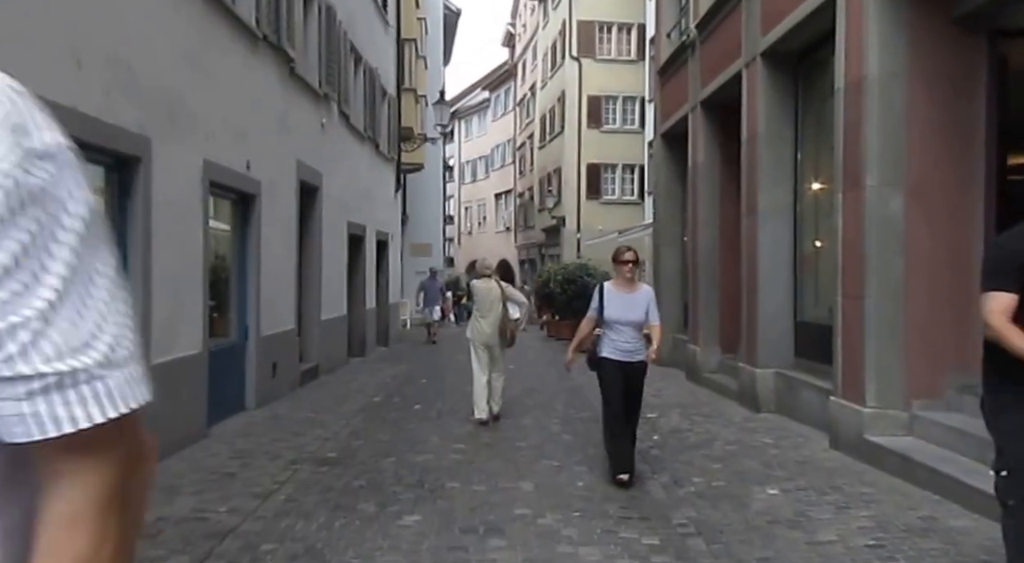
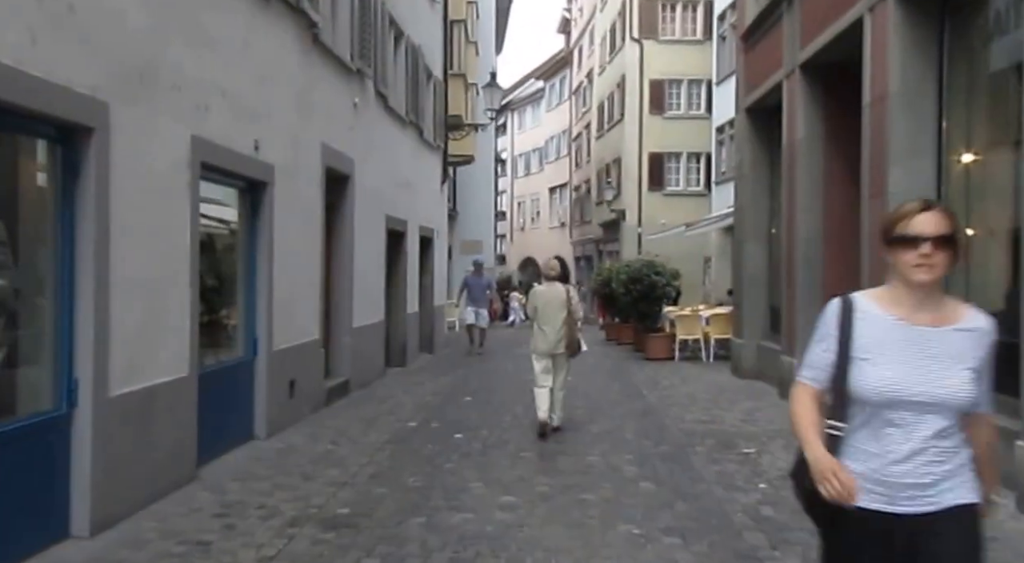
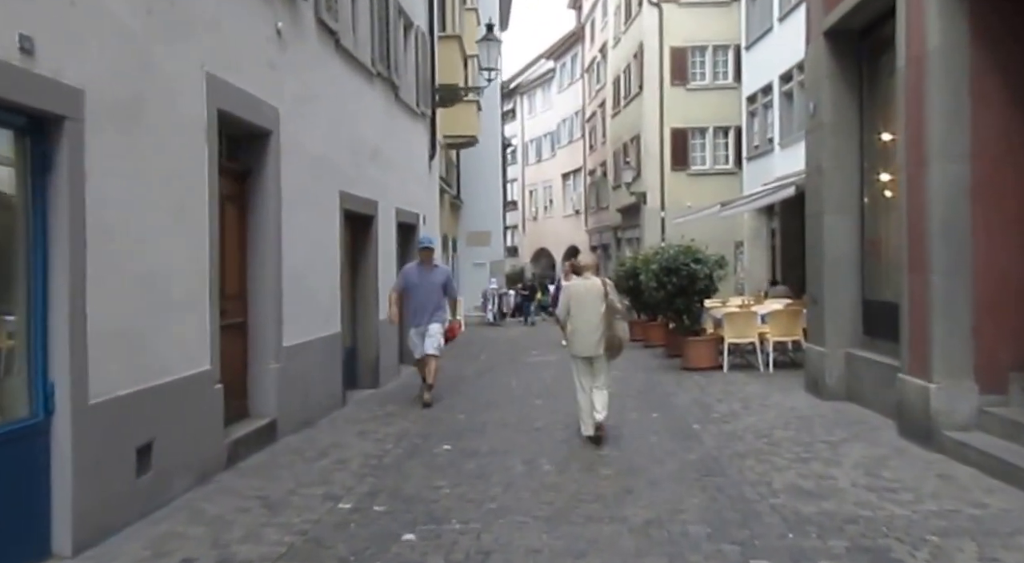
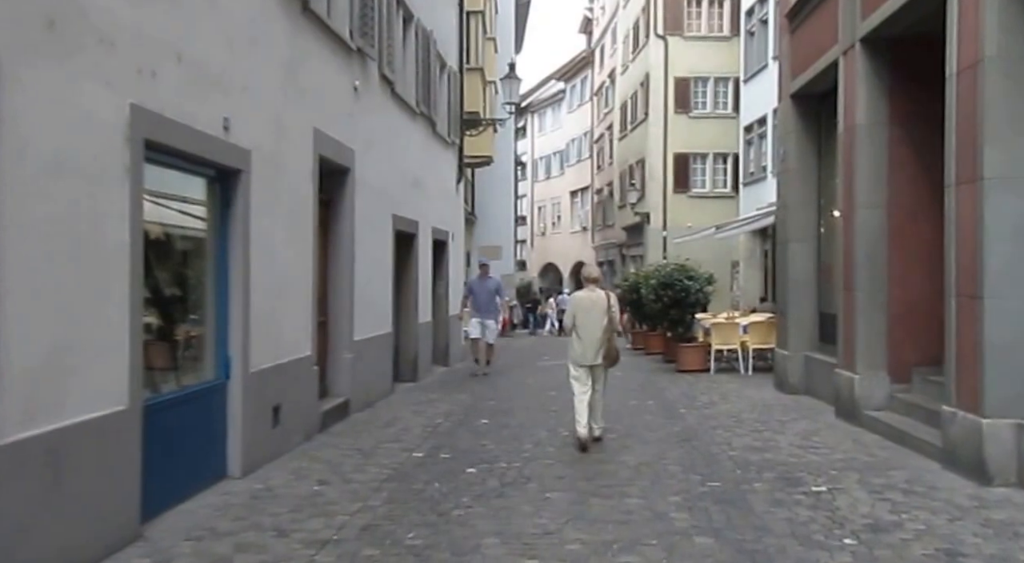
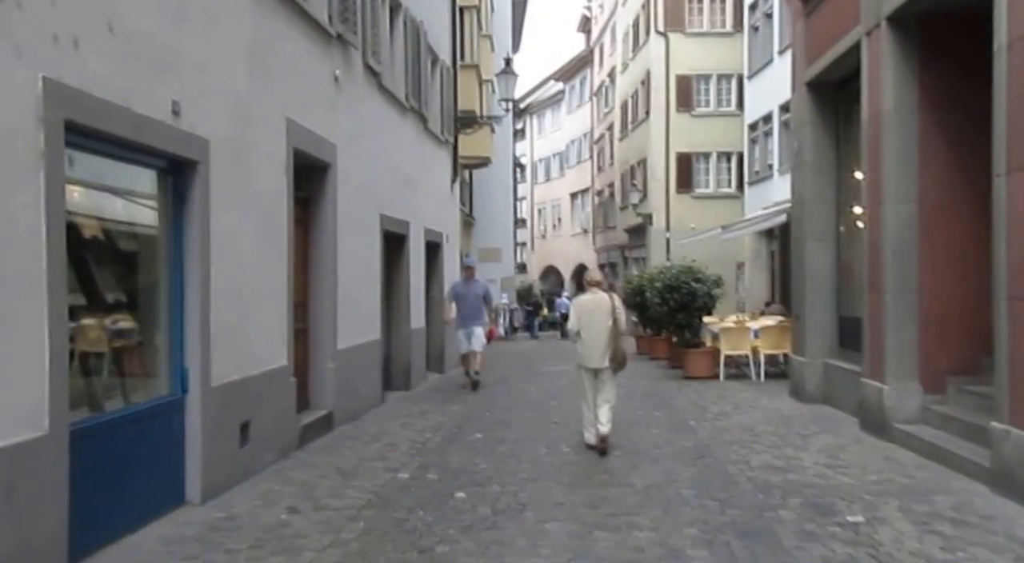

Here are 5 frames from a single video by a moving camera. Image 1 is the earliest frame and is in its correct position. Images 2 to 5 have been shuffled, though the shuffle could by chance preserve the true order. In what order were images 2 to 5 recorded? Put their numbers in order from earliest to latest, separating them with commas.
2, 4, 5, 3
